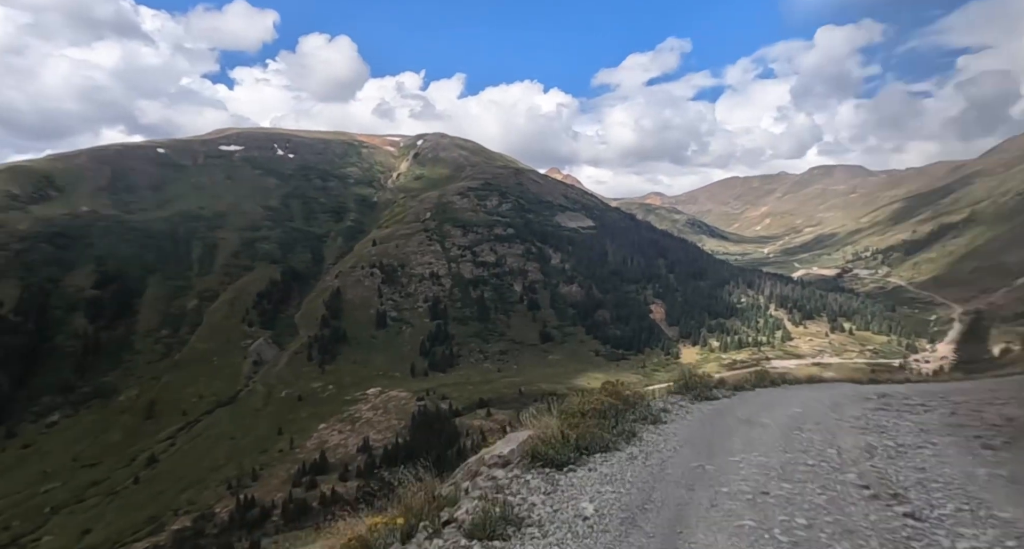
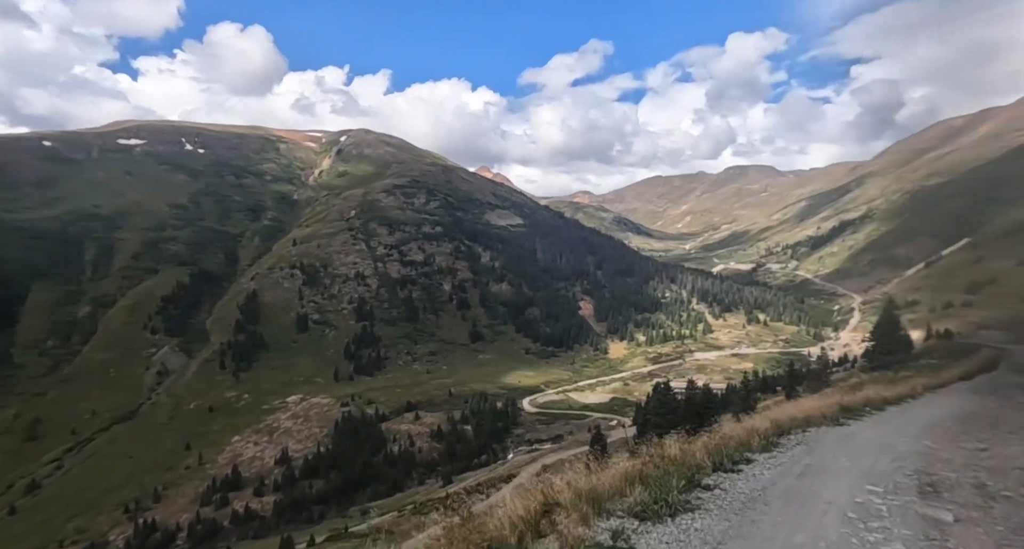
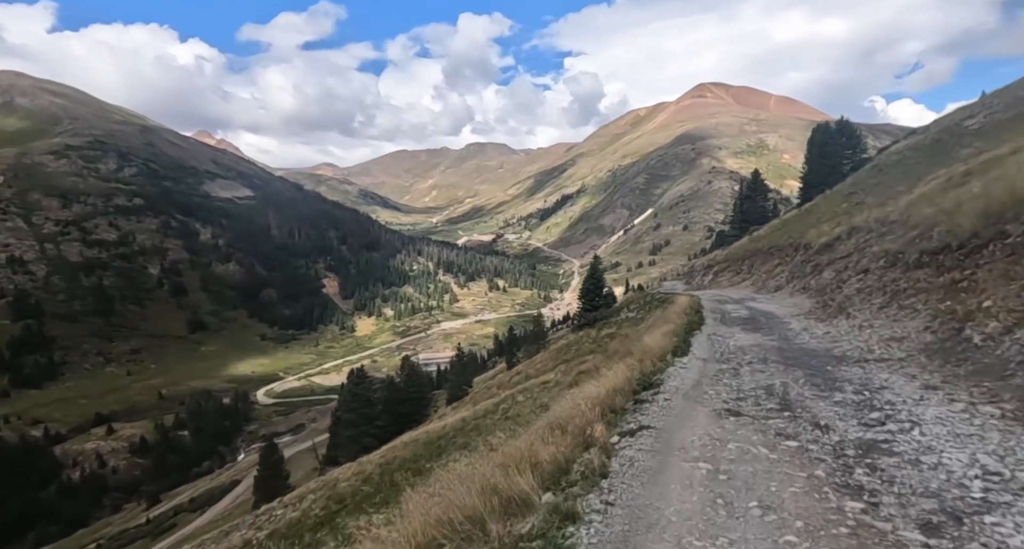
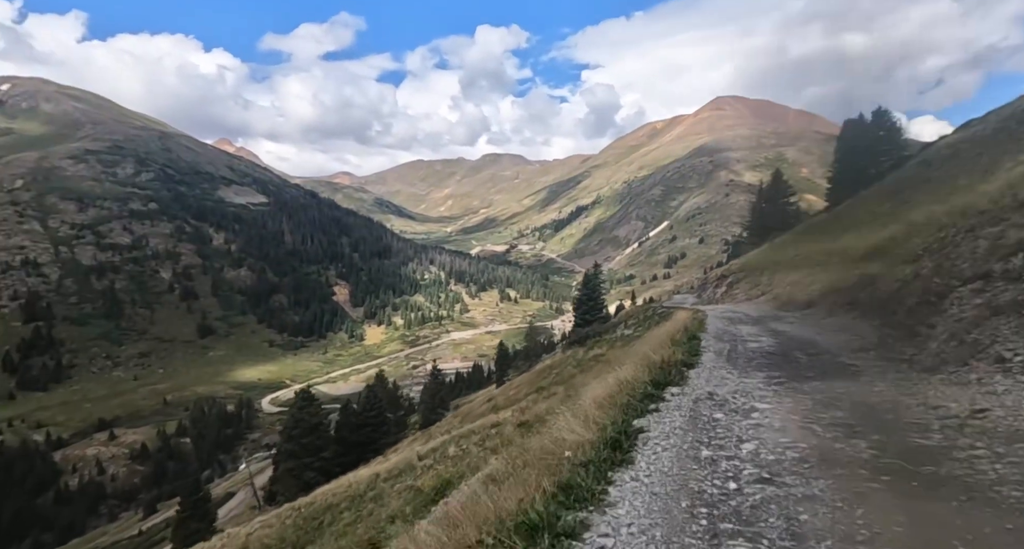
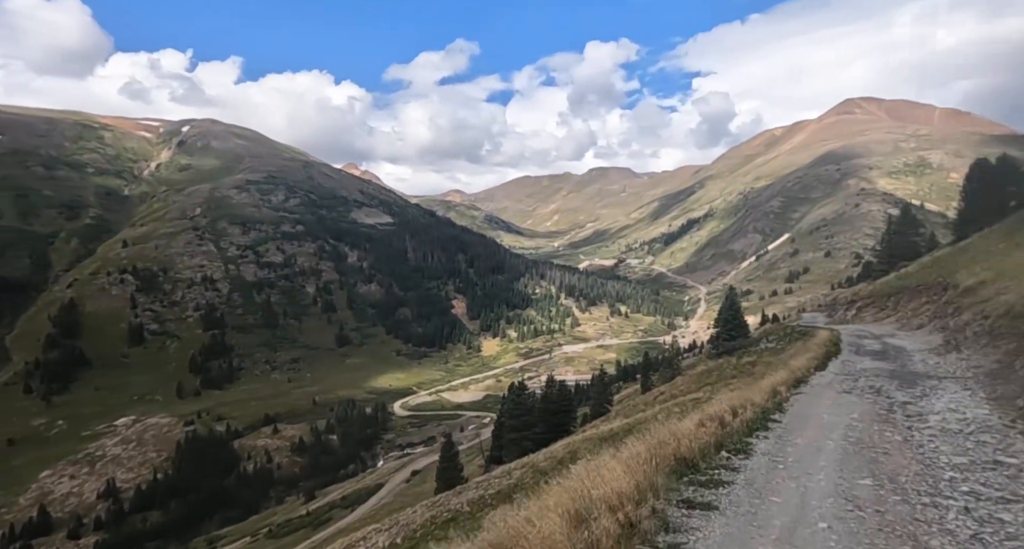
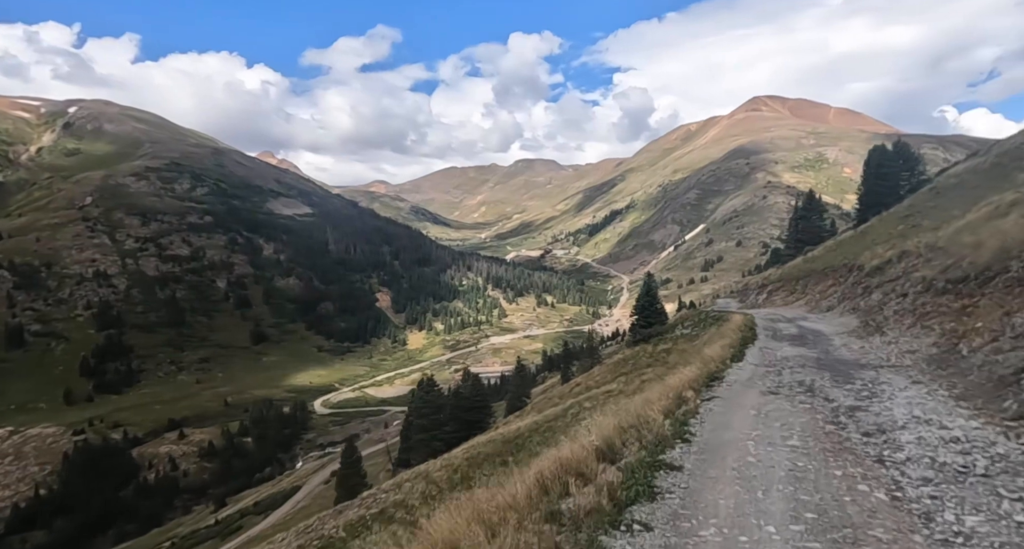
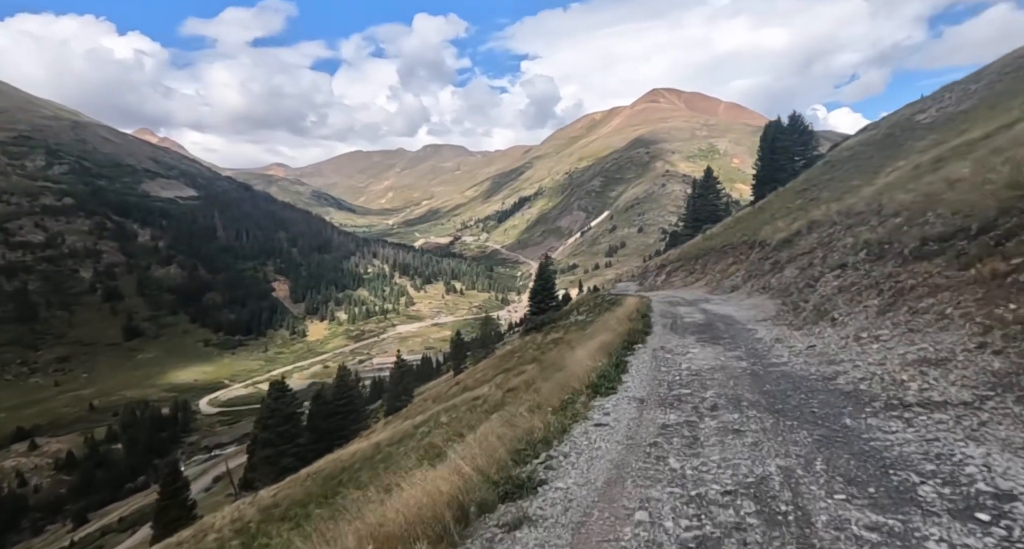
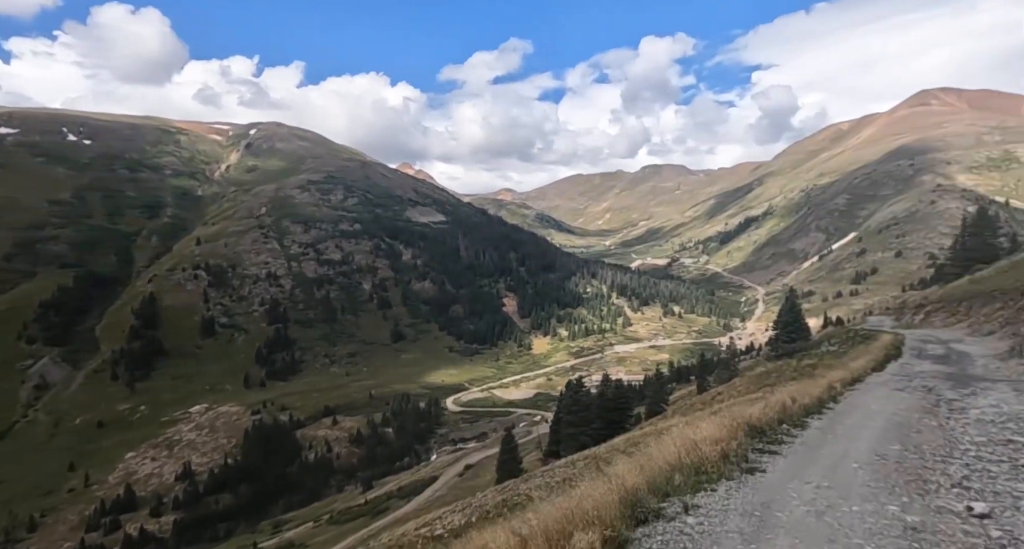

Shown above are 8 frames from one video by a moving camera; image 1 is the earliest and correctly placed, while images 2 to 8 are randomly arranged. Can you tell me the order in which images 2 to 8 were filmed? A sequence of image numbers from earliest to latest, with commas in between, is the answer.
2, 8, 5, 6, 3, 7, 4
